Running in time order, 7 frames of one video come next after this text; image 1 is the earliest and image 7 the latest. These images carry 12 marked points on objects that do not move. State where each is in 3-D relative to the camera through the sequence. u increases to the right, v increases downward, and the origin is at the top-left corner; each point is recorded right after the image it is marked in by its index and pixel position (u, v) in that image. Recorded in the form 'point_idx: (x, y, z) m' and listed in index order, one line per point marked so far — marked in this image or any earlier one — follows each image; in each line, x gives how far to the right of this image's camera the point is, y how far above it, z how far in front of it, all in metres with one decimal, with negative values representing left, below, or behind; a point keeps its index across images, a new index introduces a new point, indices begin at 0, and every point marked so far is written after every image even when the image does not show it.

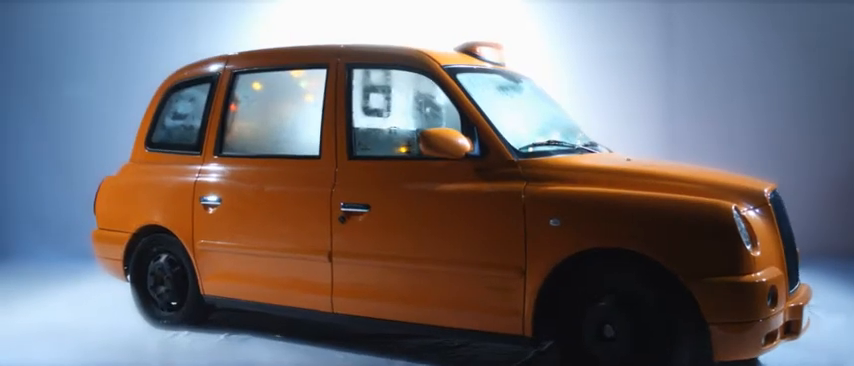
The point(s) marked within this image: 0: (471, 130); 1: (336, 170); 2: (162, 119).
0: (+0.3, +0.3, +3.5) m
1: (-0.5, +0.1, +3.7) m
2: (-1.8, +0.5, +4.7) m
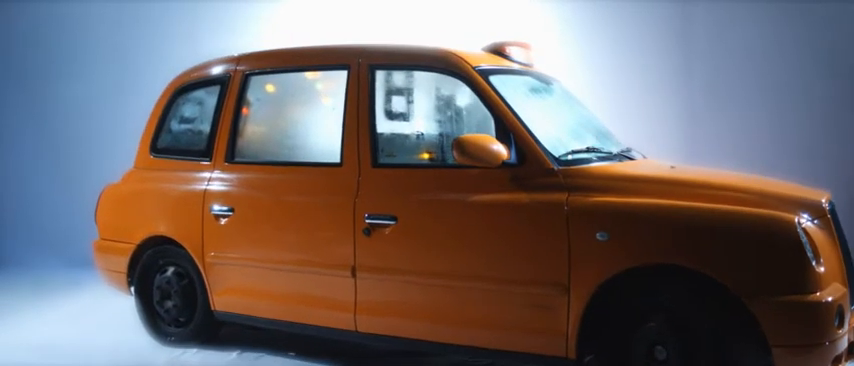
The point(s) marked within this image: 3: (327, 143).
0: (+0.4, +0.2, +3.3) m
1: (-0.4, 0.0, +3.5) m
2: (-1.7, +0.4, +4.4) m
3: (-0.5, +0.2, +3.7) m
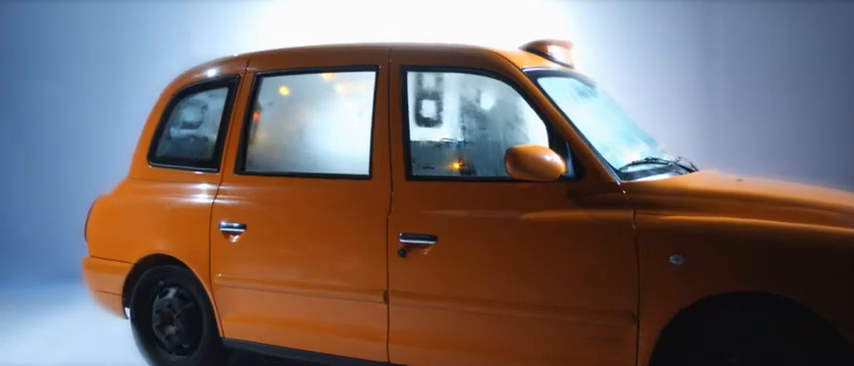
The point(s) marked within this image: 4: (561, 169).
0: (+0.6, +0.2, +2.9) m
1: (-0.2, 0.0, +3.1) m
2: (-1.5, +0.3, +4.0) m
3: (-0.4, +0.1, +3.4) m
4: (+0.6, +0.1, +2.8) m
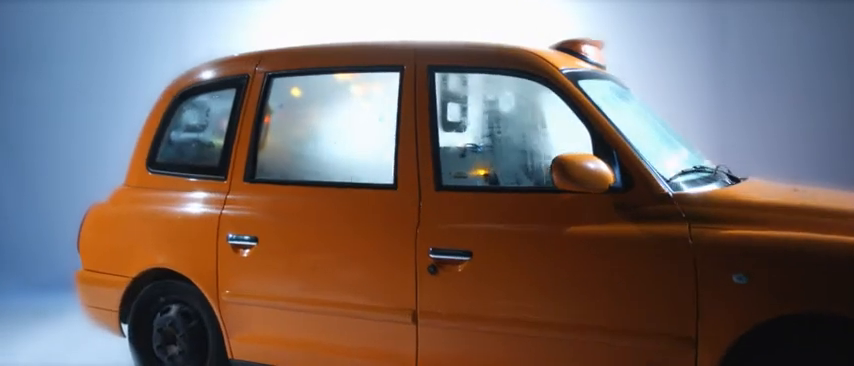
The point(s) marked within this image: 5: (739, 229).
0: (+0.7, +0.1, +2.7) m
1: (0.0, -0.1, +2.9) m
2: (-1.4, +0.3, +3.7) m
3: (-0.2, +0.1, +3.1) m
4: (+0.7, 0.0, +2.6) m
5: (+1.2, -0.2, +2.5) m
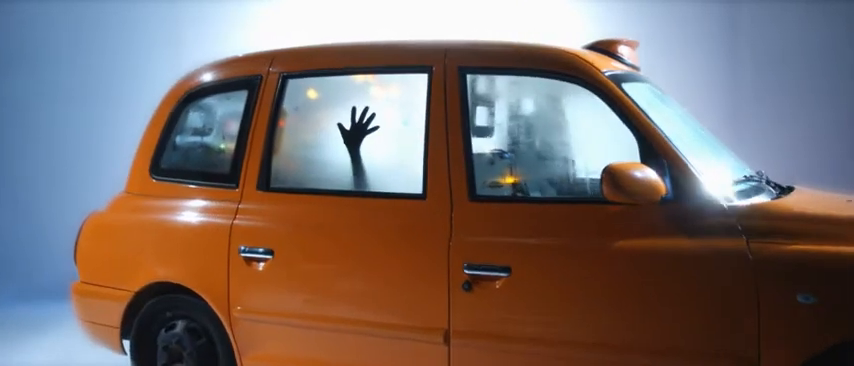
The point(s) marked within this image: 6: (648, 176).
0: (+0.9, +0.1, +2.5) m
1: (+0.1, -0.1, +2.7) m
2: (-1.3, +0.2, +3.5) m
3: (-0.1, +0.1, +2.9) m
4: (+0.8, 0.0, +2.4) m
5: (+1.3, -0.2, +2.3) m
6: (+0.8, 0.0, +2.4) m
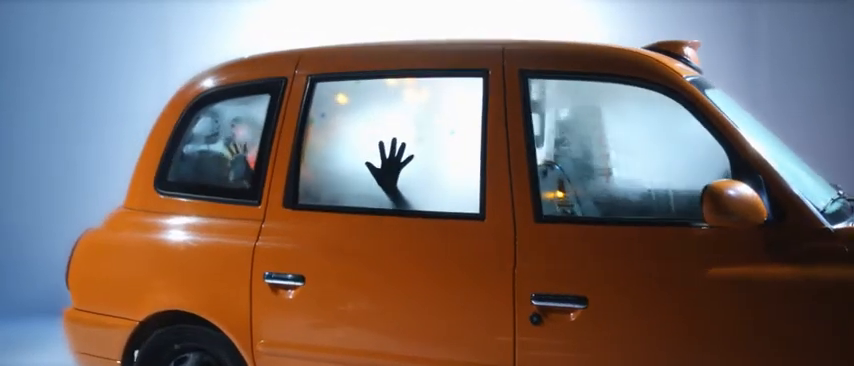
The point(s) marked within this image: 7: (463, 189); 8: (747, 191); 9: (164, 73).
0: (+1.1, 0.0, +2.2) m
1: (+0.3, -0.2, +2.4) m
2: (-1.1, +0.2, +3.1) m
3: (+0.1, 0.0, +2.6) m
4: (+1.1, -0.1, +2.1) m
5: (+1.5, -0.3, +2.1) m
6: (+1.0, 0.0, +2.1) m
7: (+0.1, 0.0, +2.6) m
8: (+1.0, 0.0, +2.1) m
9: (-2.0, +0.8, +5.2) m
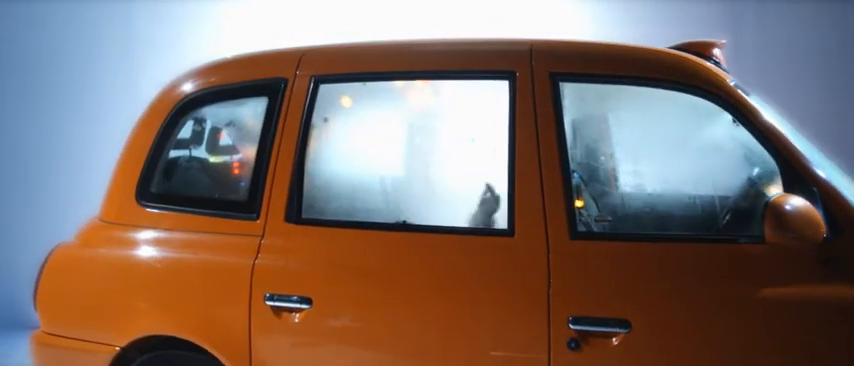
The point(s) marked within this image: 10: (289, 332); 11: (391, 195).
0: (+1.2, 0.0, +2.1) m
1: (+0.4, -0.2, +2.2) m
2: (-1.1, +0.1, +2.8) m
3: (+0.2, -0.1, +2.4) m
4: (+1.2, -0.1, +2.0) m
5: (+1.6, -0.3, +2.0) m
6: (+1.1, -0.1, +2.0) m
7: (+0.2, -0.1, +2.4) m
8: (+1.1, -0.1, +2.0) m
9: (-2.1, +0.8, +4.8) m
10: (-0.5, -0.5, +2.5) m
11: (-0.1, 0.0, +2.6) m
